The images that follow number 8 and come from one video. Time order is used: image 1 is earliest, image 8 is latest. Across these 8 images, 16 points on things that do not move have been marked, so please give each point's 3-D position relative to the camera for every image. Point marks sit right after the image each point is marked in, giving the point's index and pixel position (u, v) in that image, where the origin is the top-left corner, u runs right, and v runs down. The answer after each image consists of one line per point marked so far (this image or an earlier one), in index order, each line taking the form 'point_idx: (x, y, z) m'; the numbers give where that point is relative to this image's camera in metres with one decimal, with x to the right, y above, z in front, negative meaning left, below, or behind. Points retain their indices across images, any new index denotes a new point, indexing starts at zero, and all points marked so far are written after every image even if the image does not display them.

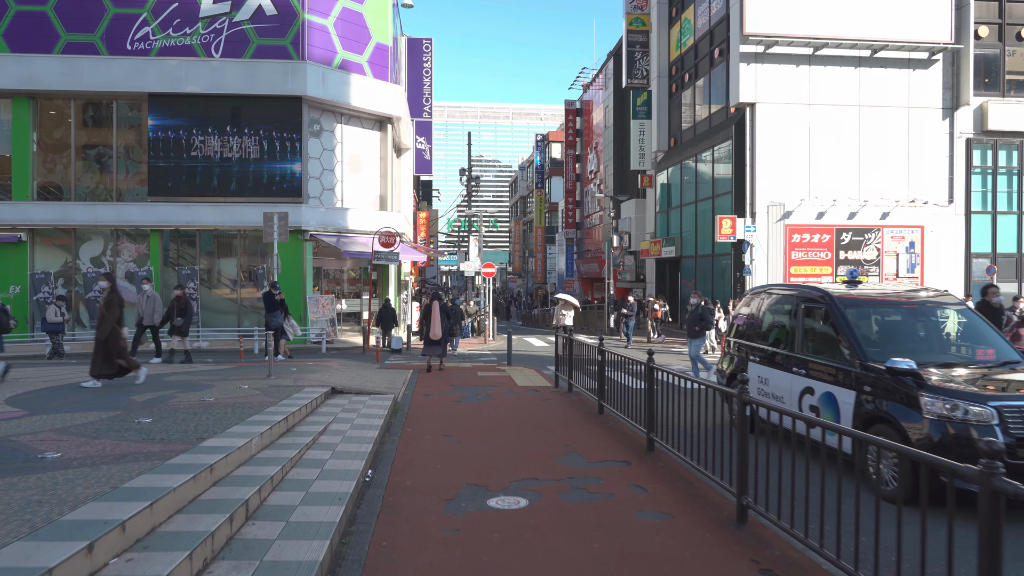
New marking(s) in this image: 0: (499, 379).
0: (-0.2, -1.7, +12.7) m
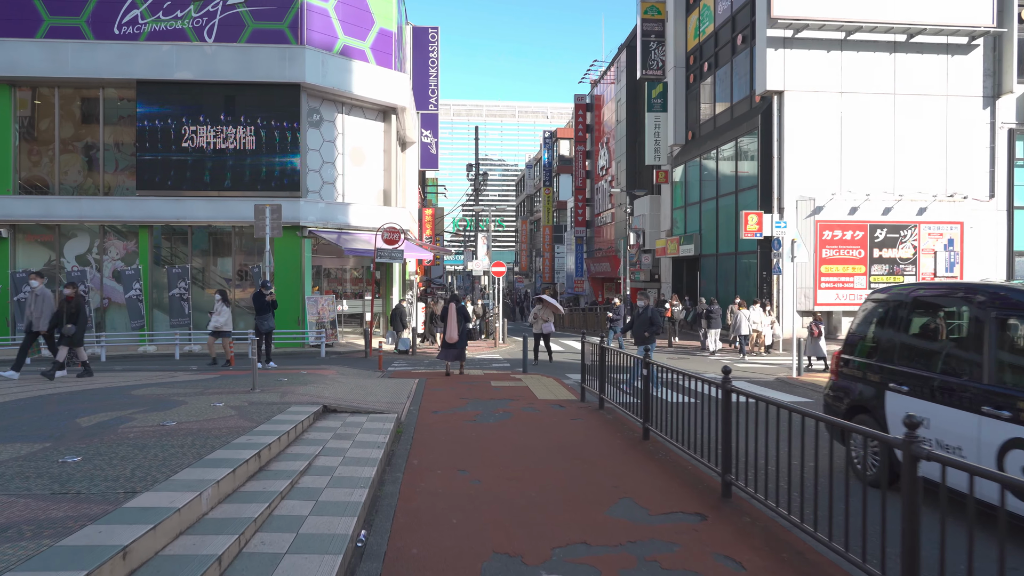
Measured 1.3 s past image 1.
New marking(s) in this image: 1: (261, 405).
0: (+0.1, -1.7, +11.2) m
1: (-2.8, -1.3, +7.9) m
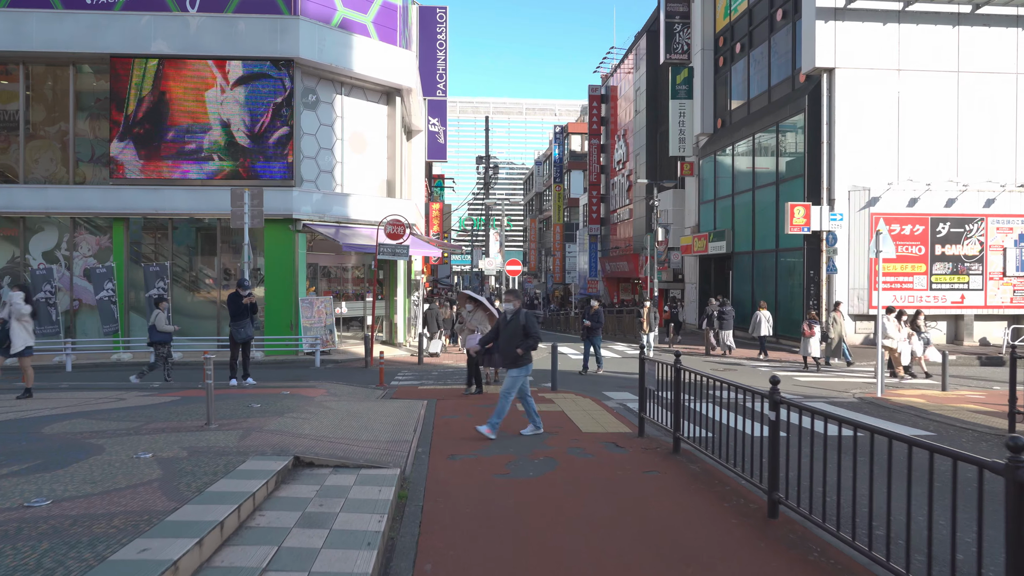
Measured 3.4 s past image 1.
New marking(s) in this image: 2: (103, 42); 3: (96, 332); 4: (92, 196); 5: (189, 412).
0: (+0.5, -1.7, +8.8) m
1: (-2.4, -1.3, +5.6) m
2: (-11.0, +6.6, +19.2) m
3: (-11.5, -1.2, +19.8) m
4: (-11.4, +2.5, +19.4) m
5: (-3.6, -1.4, +7.9) m
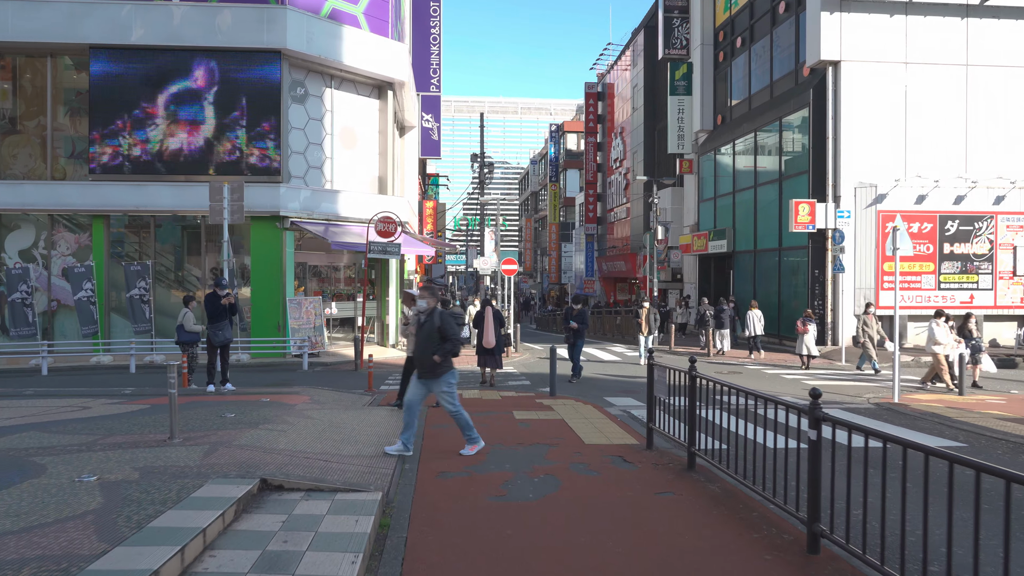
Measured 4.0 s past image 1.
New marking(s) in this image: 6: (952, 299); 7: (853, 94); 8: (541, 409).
0: (+0.5, -1.7, +8.1) m
1: (-2.4, -1.3, +4.9) m
2: (-11.1, +6.6, +18.5) m
3: (-11.6, -1.2, +19.0) m
4: (-11.5, +2.5, +18.7) m
5: (-3.6, -1.4, +7.2) m
6: (+12.2, -0.3, +19.9) m
7: (+9.5, +5.4, +20.0) m
8: (+0.4, -1.7, +10.1) m
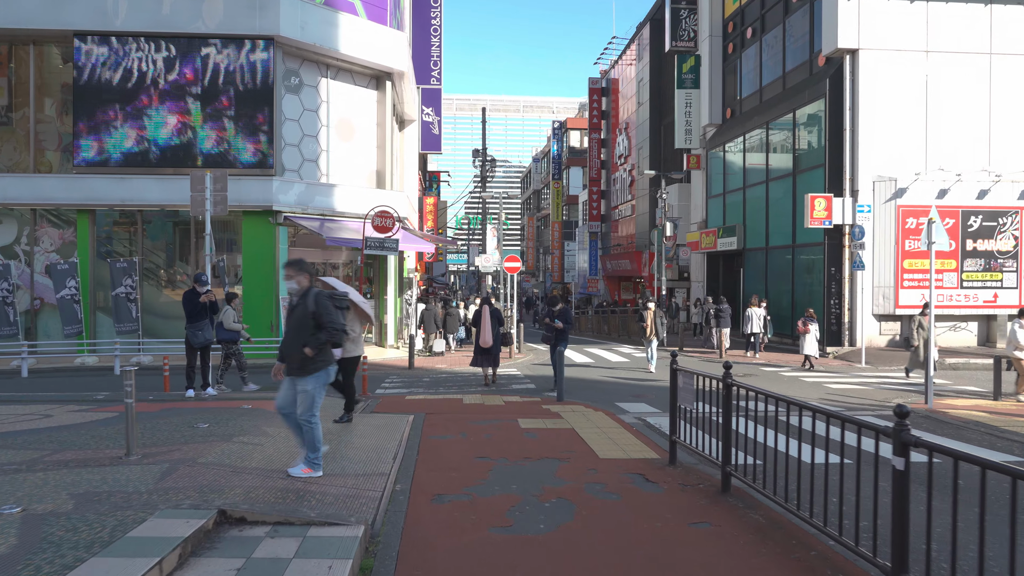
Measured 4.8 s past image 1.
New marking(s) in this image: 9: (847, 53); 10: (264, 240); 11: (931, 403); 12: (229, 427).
0: (+0.5, -1.6, +7.3) m
1: (-2.3, -1.3, +4.0) m
2: (-11.0, +6.6, +17.7) m
3: (-11.5, -1.2, +18.3) m
4: (-11.4, +2.6, +17.9) m
5: (-3.5, -1.3, +6.4) m
6: (+12.3, -0.3, +19.0) m
7: (+9.6, +5.4, +19.1) m
8: (+0.5, -1.7, +9.3) m
9: (+9.0, +6.3, +19.3) m
10: (-6.3, +1.2, +18.2) m
11: (+6.3, -1.7, +10.8) m
12: (-2.8, -1.4, +7.0) m
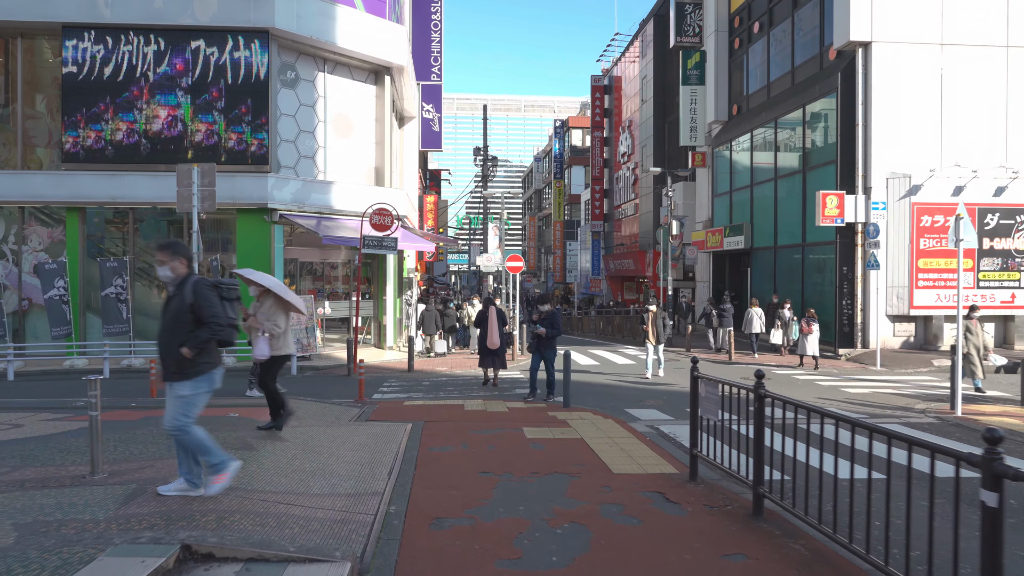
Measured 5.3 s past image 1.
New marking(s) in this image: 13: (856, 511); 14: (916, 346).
0: (+0.6, -1.6, +6.8) m
1: (-2.3, -1.3, +3.5) m
2: (-10.9, +6.6, +17.1) m
3: (-11.5, -1.2, +17.7) m
4: (-11.4, +2.6, +17.3) m
5: (-3.5, -1.3, +5.8) m
6: (+12.3, -0.3, +18.5) m
7: (+9.7, +5.4, +18.5) m
8: (+0.5, -1.7, +8.7) m
9: (+9.1, +6.3, +18.8) m
10: (-6.2, +1.2, +17.6) m
11: (+6.4, -1.7, +10.3) m
12: (-2.7, -1.4, +6.5) m
13: (+2.7, -1.8, +5.6) m
14: (+10.5, -1.5, +18.7) m
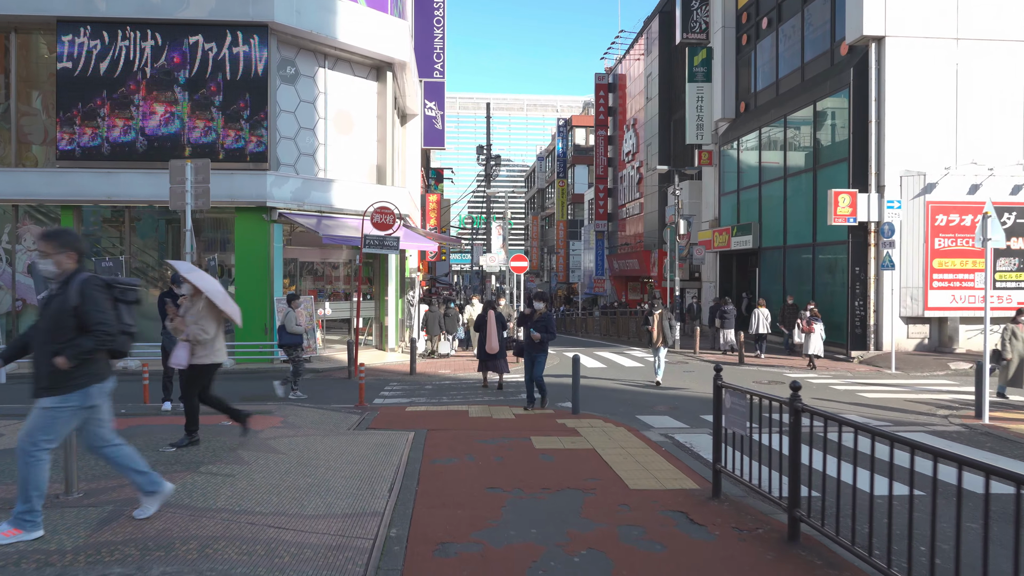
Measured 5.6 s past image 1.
0: (+0.7, -1.6, +6.3) m
1: (-2.2, -1.3, +3.1) m
2: (-10.8, +6.6, +16.7) m
3: (-11.3, -1.2, +17.3) m
4: (-11.2, +2.6, +16.9) m
5: (-3.4, -1.3, +5.4) m
6: (+12.5, -0.3, +18.0) m
7: (+9.8, +5.4, +18.1) m
8: (+0.6, -1.7, +8.3) m
9: (+9.2, +6.3, +18.3) m
10: (-6.1, +1.2, +17.2) m
11: (+6.5, -1.8, +9.8) m
12: (-2.6, -1.4, +6.1) m
13: (+2.8, -1.8, +5.2) m
14: (+10.6, -1.5, +18.2) m
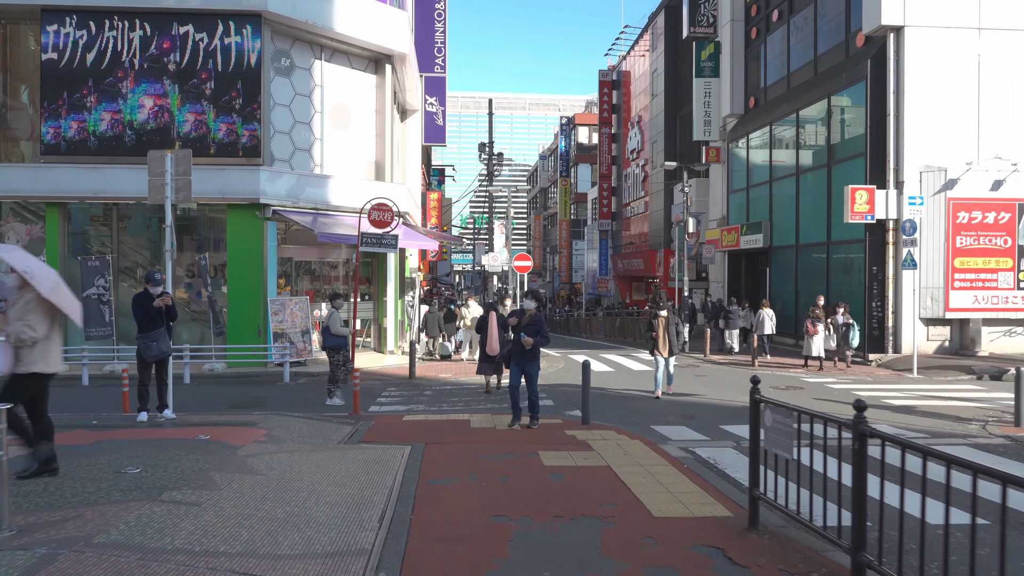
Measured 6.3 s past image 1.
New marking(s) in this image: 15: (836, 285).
0: (+0.7, -1.6, +5.6) m
1: (-2.2, -1.3, +2.4) m
2: (-10.7, +6.6, +16.1) m
3: (-11.3, -1.2, +16.7) m
4: (-11.2, +2.5, +16.3) m
5: (-3.4, -1.3, +4.7) m
6: (+12.5, -0.3, +17.3) m
7: (+9.9, +5.4, +17.4) m
8: (+0.7, -1.7, +7.6) m
9: (+9.3, +6.3, +17.6) m
10: (-6.0, +1.2, +16.6) m
11: (+6.5, -1.8, +9.1) m
12: (-2.6, -1.4, +5.4) m
13: (+2.8, -1.8, +4.5) m
14: (+10.7, -1.5, +17.5) m
15: (+8.8, +0.1, +19.5) m
